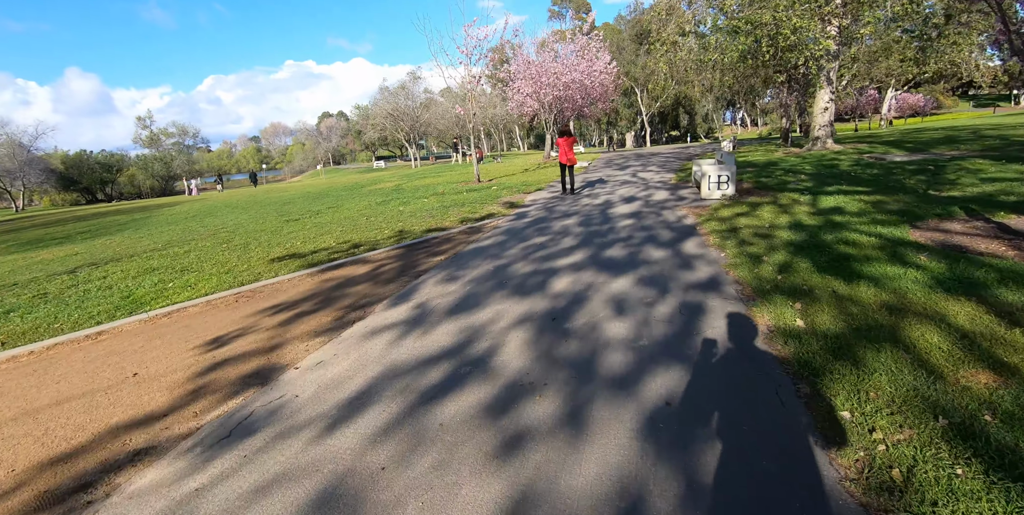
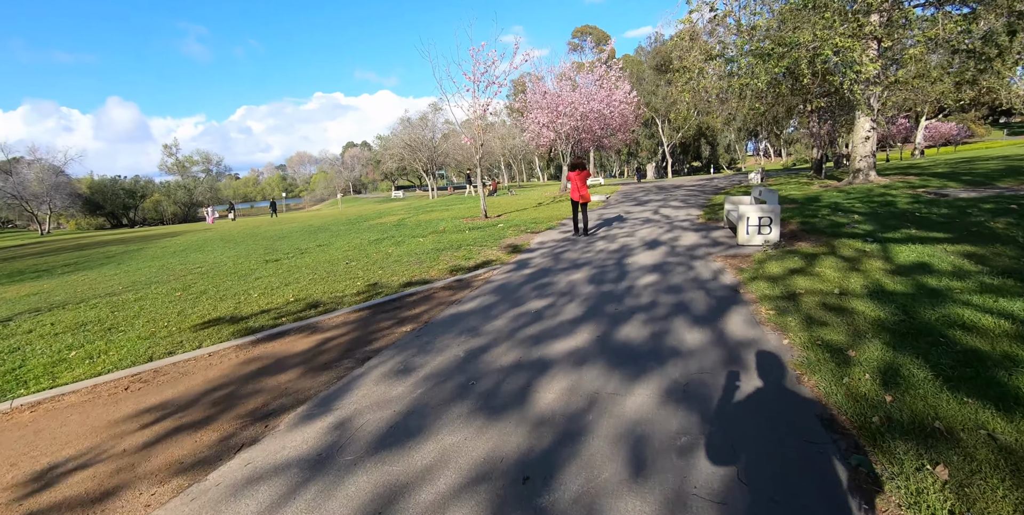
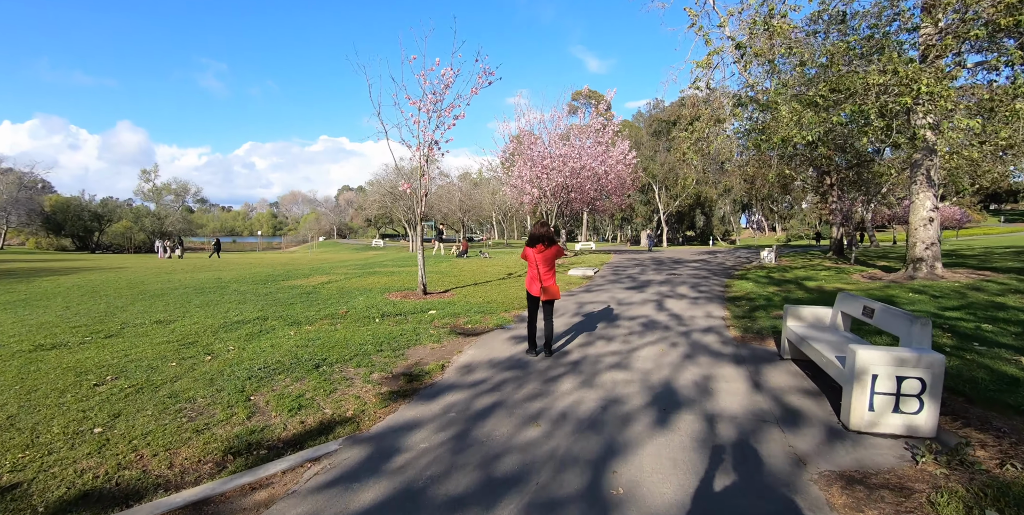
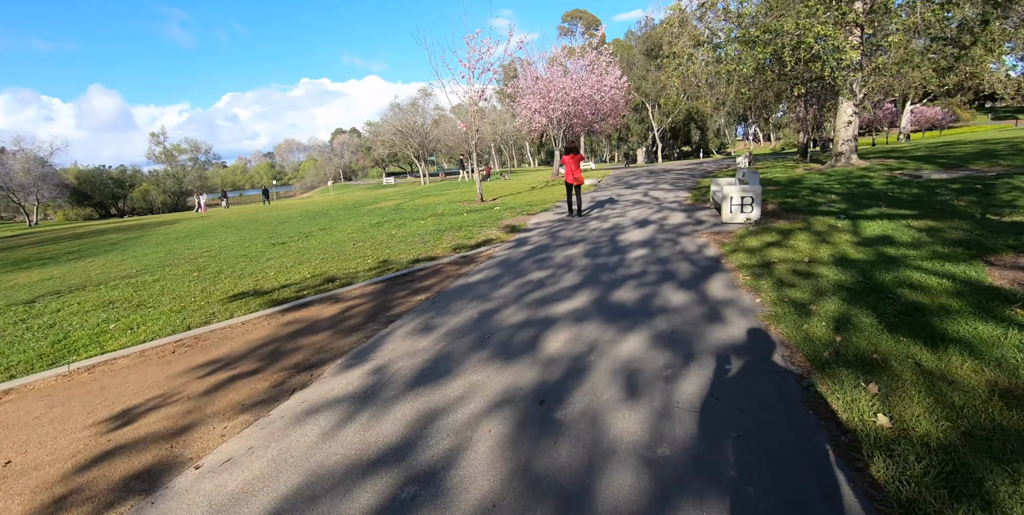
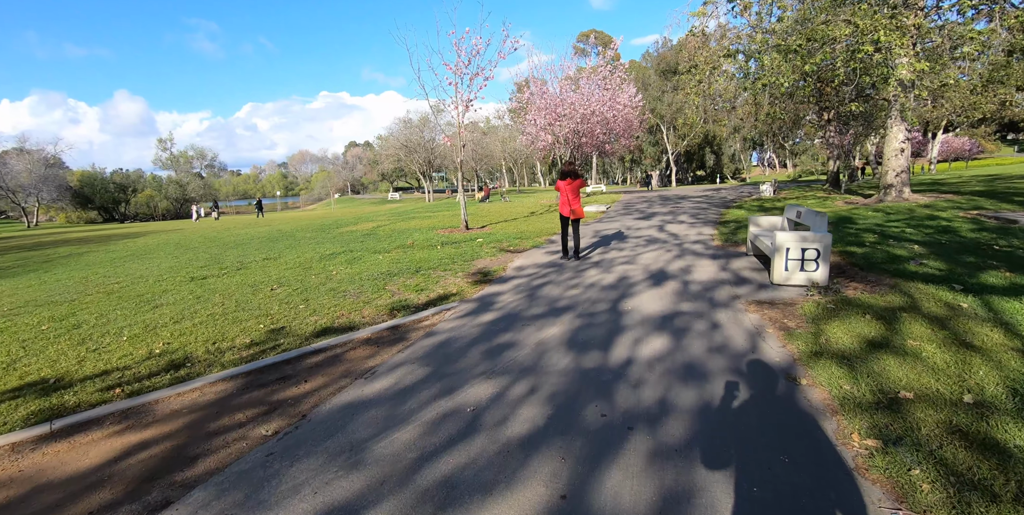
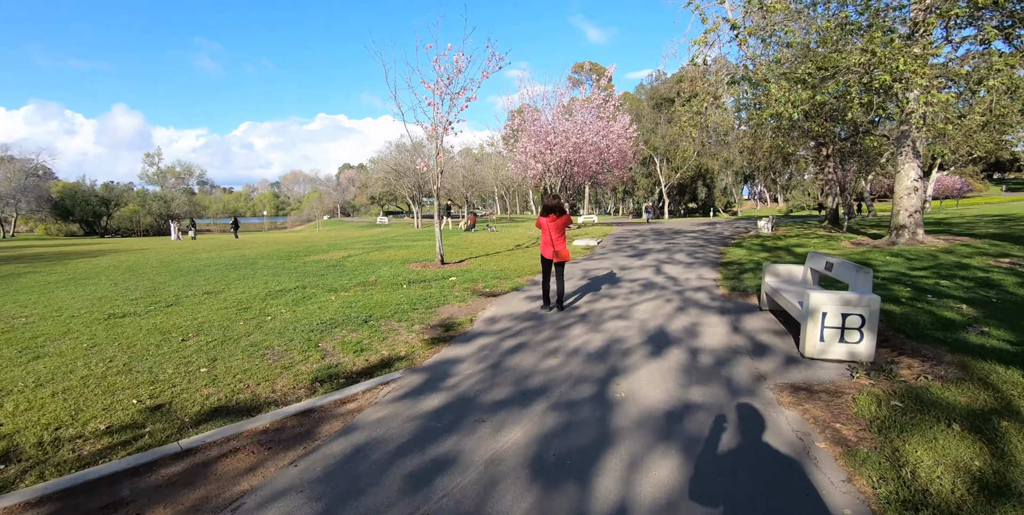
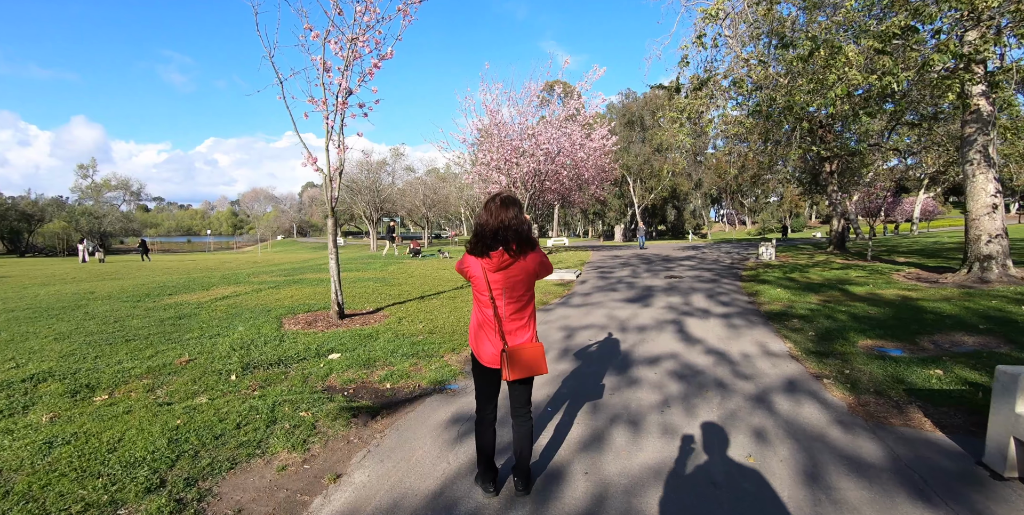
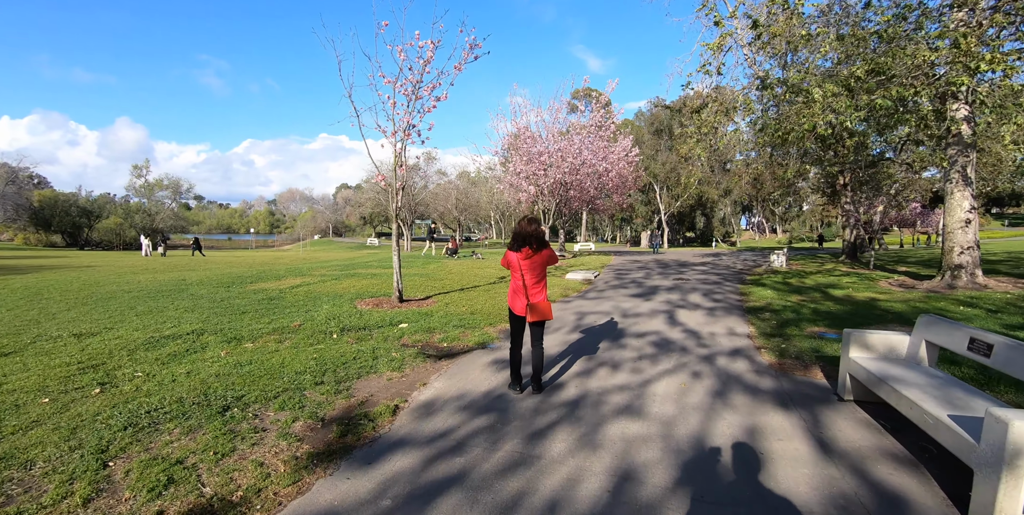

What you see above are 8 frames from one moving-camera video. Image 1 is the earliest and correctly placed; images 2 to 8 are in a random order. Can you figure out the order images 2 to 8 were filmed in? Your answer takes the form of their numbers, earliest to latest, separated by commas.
4, 2, 5, 6, 3, 8, 7
